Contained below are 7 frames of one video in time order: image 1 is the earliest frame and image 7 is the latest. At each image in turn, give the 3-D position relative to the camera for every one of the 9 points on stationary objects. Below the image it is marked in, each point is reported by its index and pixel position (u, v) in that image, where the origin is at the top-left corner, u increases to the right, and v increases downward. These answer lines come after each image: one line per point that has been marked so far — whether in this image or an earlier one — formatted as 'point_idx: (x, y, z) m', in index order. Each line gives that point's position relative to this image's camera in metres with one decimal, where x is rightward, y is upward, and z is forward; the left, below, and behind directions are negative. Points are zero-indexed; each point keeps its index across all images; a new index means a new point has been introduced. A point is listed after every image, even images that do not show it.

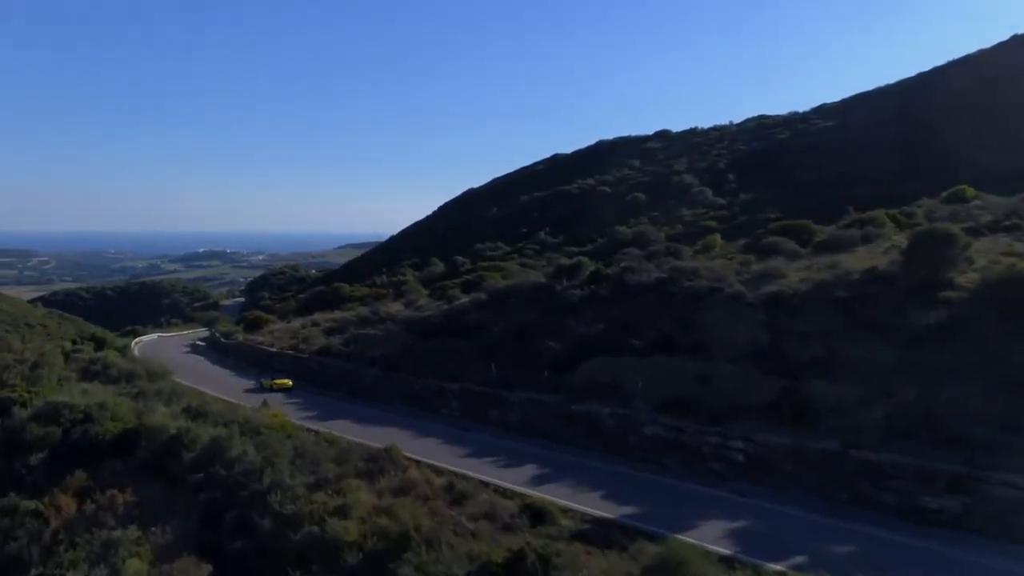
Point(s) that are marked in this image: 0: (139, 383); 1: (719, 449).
0: (-8.1, -2.1, +19.7) m
1: (+2.9, -2.2, +12.6) m
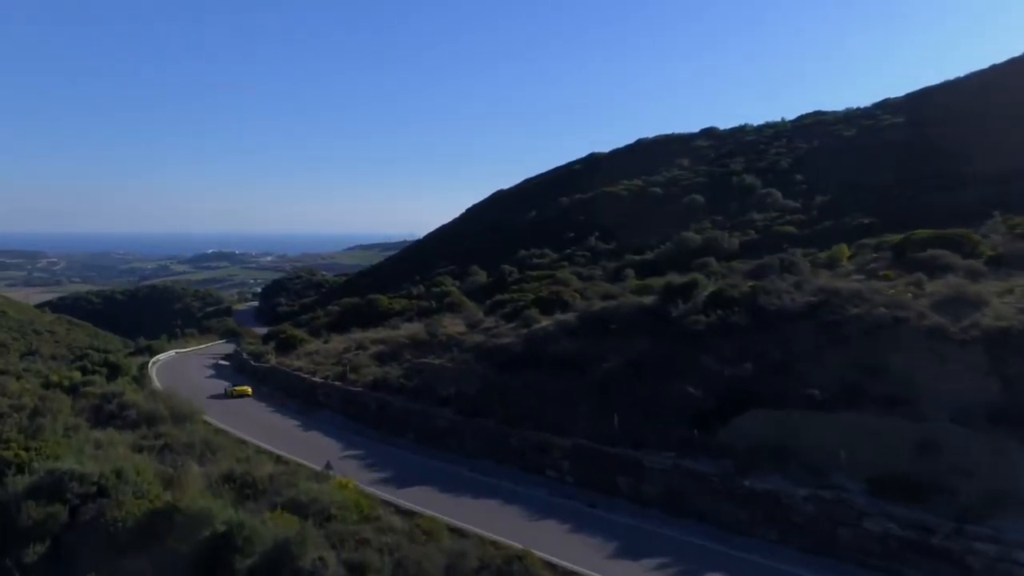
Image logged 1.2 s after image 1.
0: (-6.1, -2.5, +16.0) m
1: (+4.7, -2.7, +8.9) m
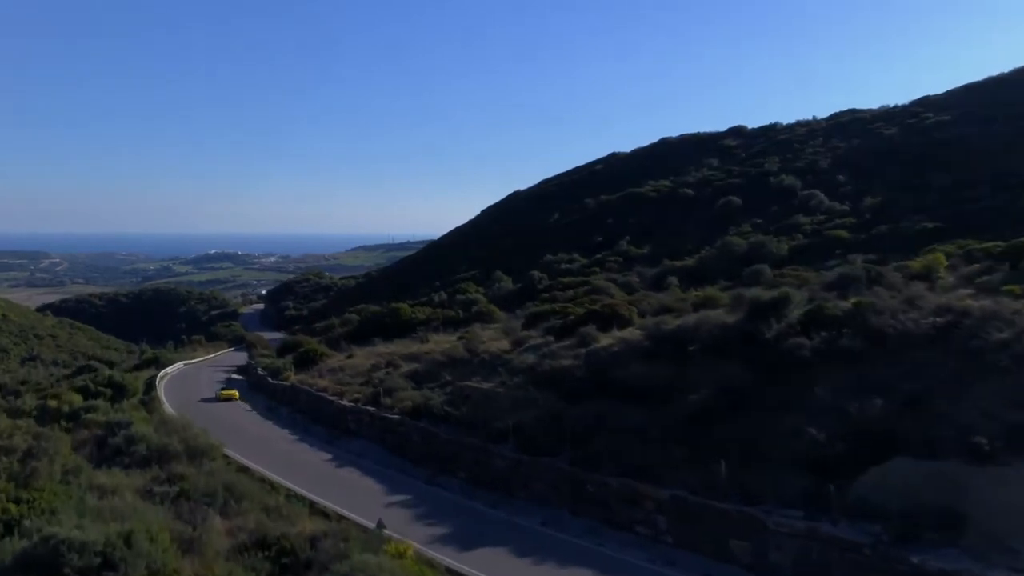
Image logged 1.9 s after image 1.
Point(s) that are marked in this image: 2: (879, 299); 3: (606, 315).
0: (-5.1, -2.8, +13.8) m
1: (+5.8, -2.9, +6.6) m
2: (+6.3, -0.2, +15.6) m
3: (+2.0, -0.6, +19.7) m
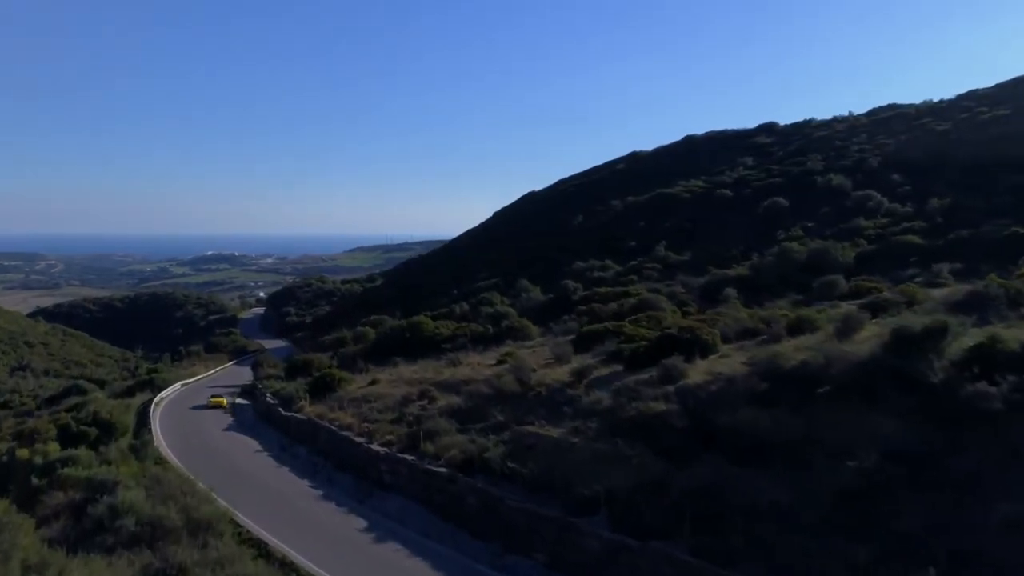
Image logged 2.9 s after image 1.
0: (-3.9, -3.1, +10.6) m
1: (+7.0, -3.3, +3.5) m
2: (+7.4, -0.5, +12.5) m
3: (+3.2, -0.9, +16.5) m
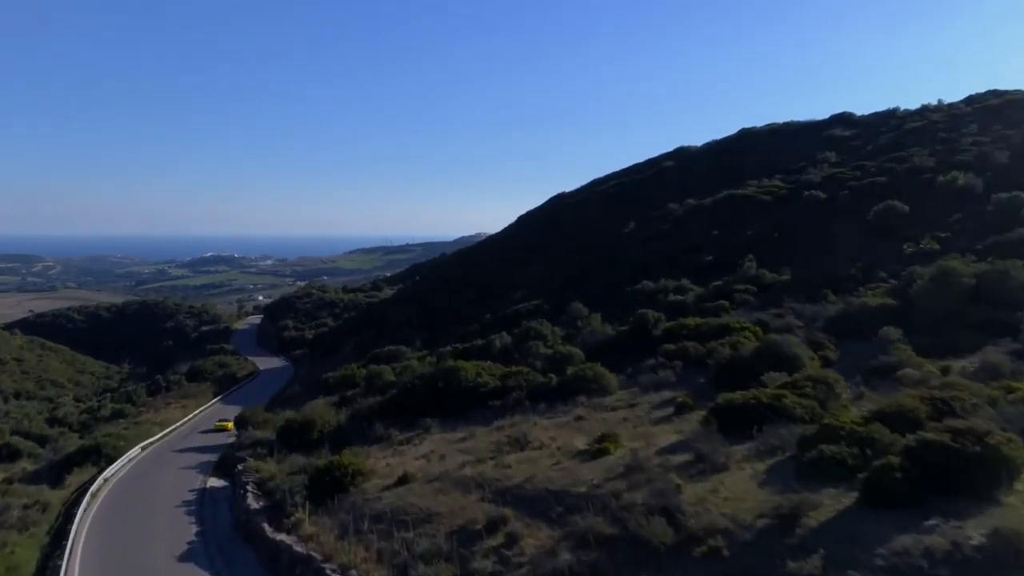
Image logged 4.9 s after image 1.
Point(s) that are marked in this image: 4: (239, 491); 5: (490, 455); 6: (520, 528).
0: (-2.3, -3.9, +3.4) m
1: (+8.6, -4.1, -3.7) m
2: (+9.0, -1.3, +5.3) m
3: (+4.8, -1.7, +9.4) m
4: (-5.2, -3.8, +17.1) m
5: (-0.4, -2.8, +15.5) m
6: (+0.1, -3.0, +11.2) m
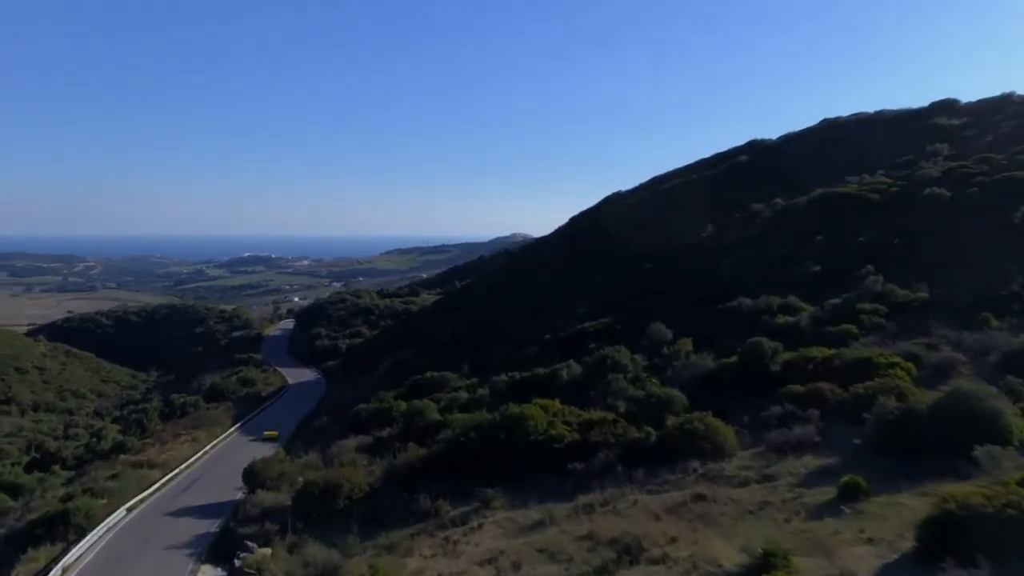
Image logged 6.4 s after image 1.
0: (-1.5, -4.4, -1.3) m
1: (+9.1, -4.5, -8.9) m
2: (+9.9, -1.8, +0.1) m
3: (+5.8, -2.2, +4.3) m
4: (-3.8, -4.2, +12.4) m
5: (+0.9, -3.2, +10.6) m
6: (+1.2, -3.4, +6.4) m
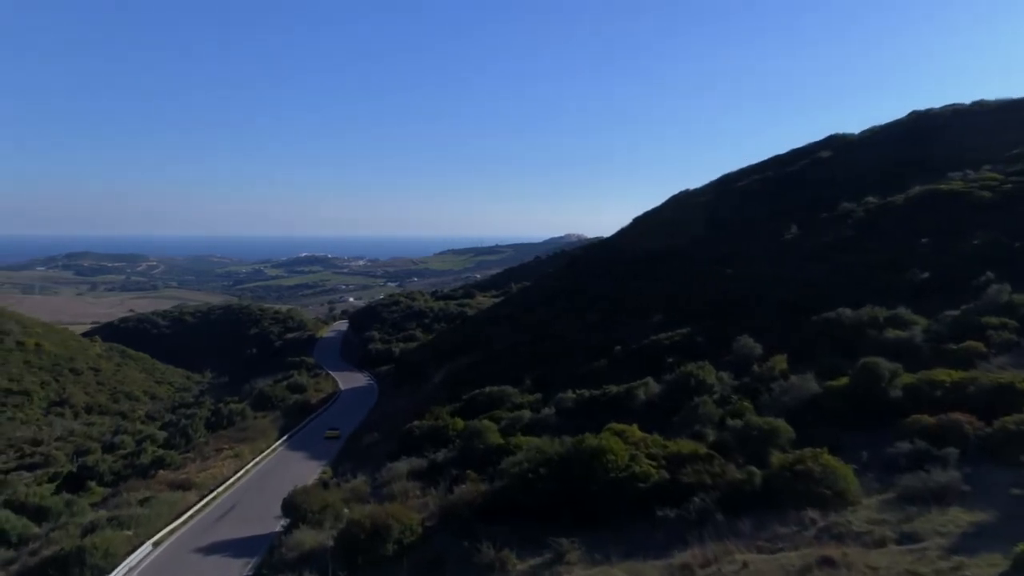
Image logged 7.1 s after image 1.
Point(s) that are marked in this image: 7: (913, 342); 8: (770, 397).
0: (-1.4, -4.5, -3.6) m
1: (+8.8, -4.7, -11.8) m
2: (+10.1, -2.0, -2.9) m
3: (+6.3, -2.4, +1.6) m
4: (-2.9, -4.4, +10.3) m
5: (+1.7, -3.4, +8.2) m
6: (+1.8, -3.6, +3.9) m
7: (+8.1, -1.1, +18.3) m
8: (+4.8, -2.0, +17.2) m
